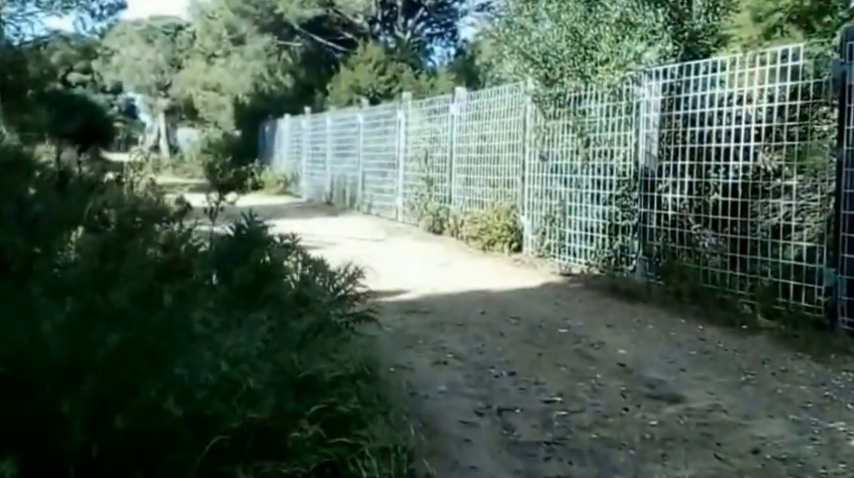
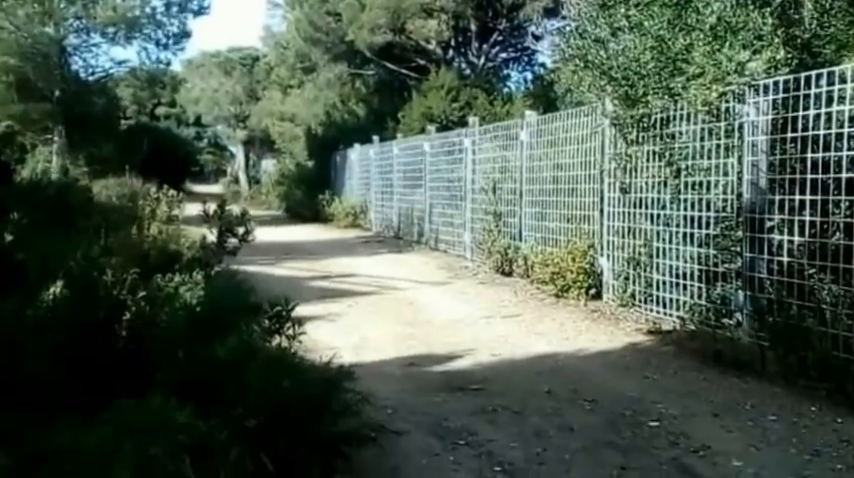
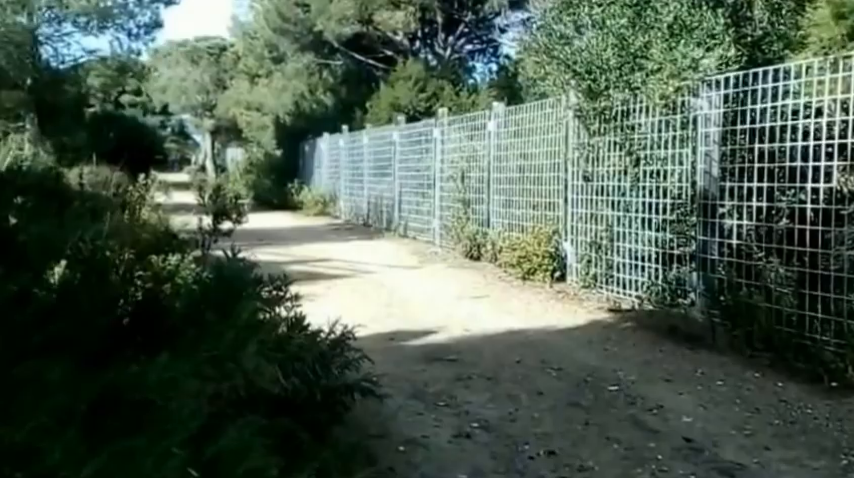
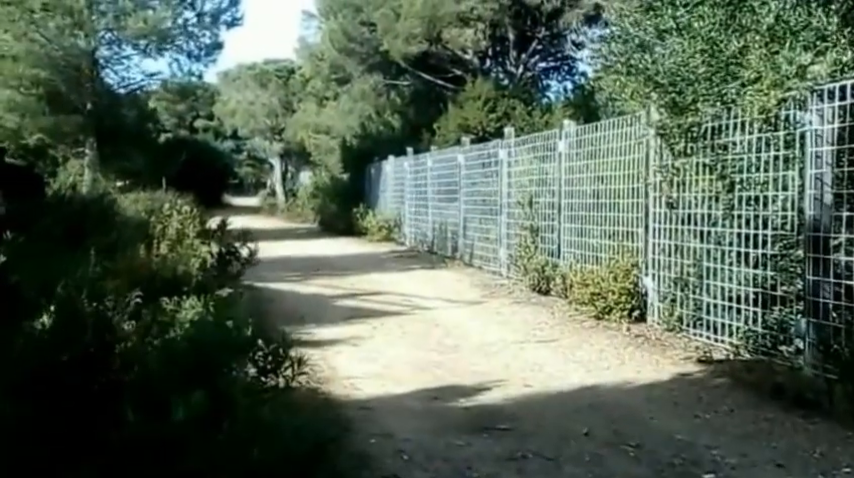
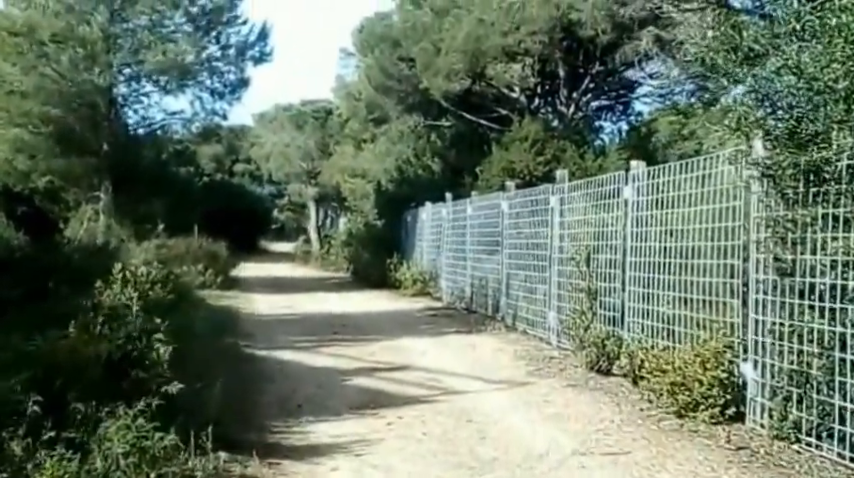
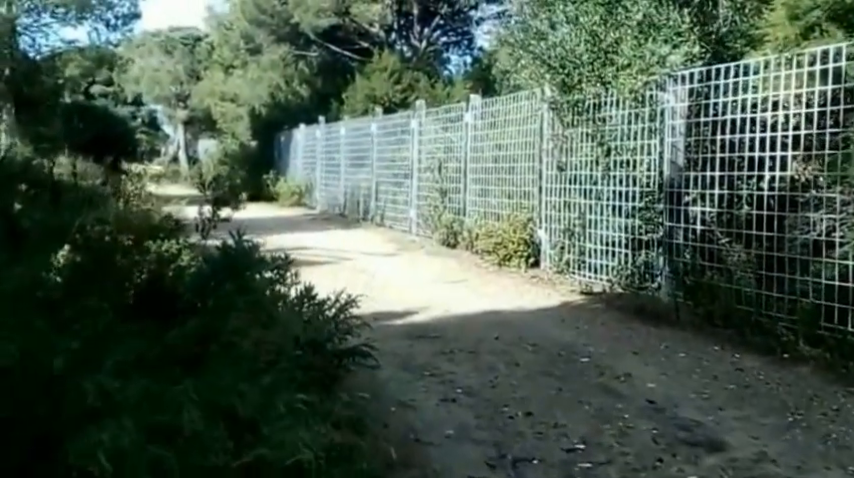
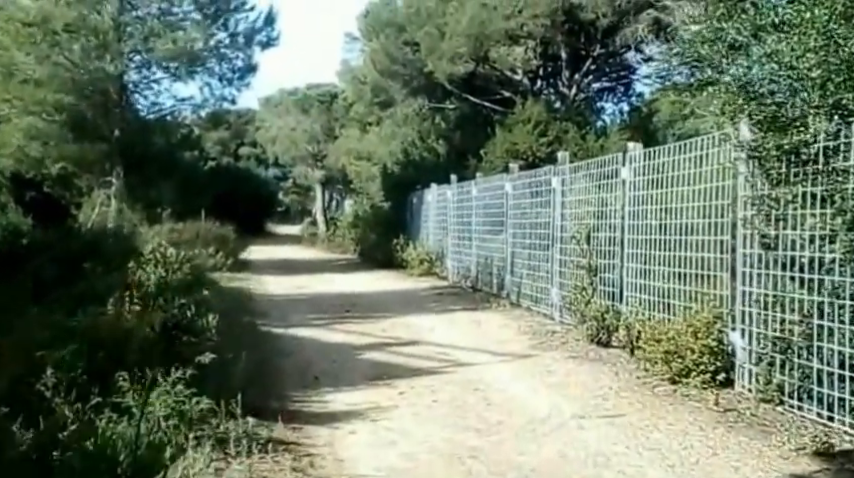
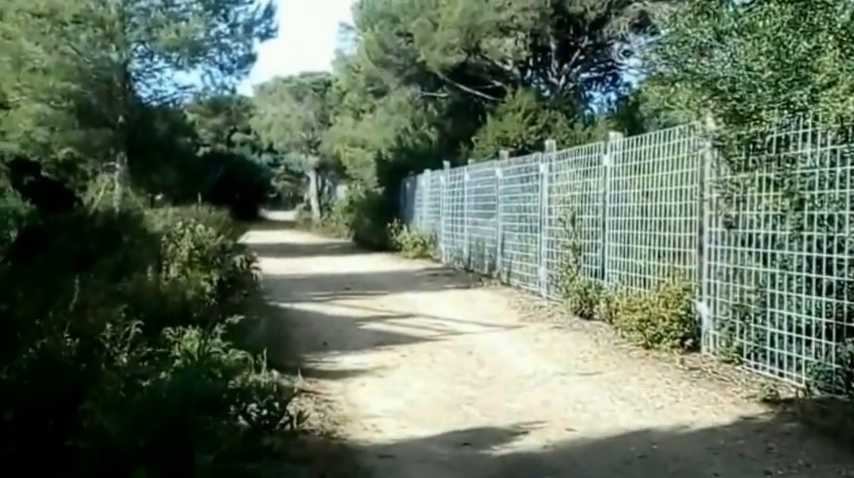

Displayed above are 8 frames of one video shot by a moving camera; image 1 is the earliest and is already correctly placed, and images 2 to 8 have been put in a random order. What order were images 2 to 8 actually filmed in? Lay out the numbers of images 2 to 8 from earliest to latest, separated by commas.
6, 3, 2, 4, 8, 7, 5
